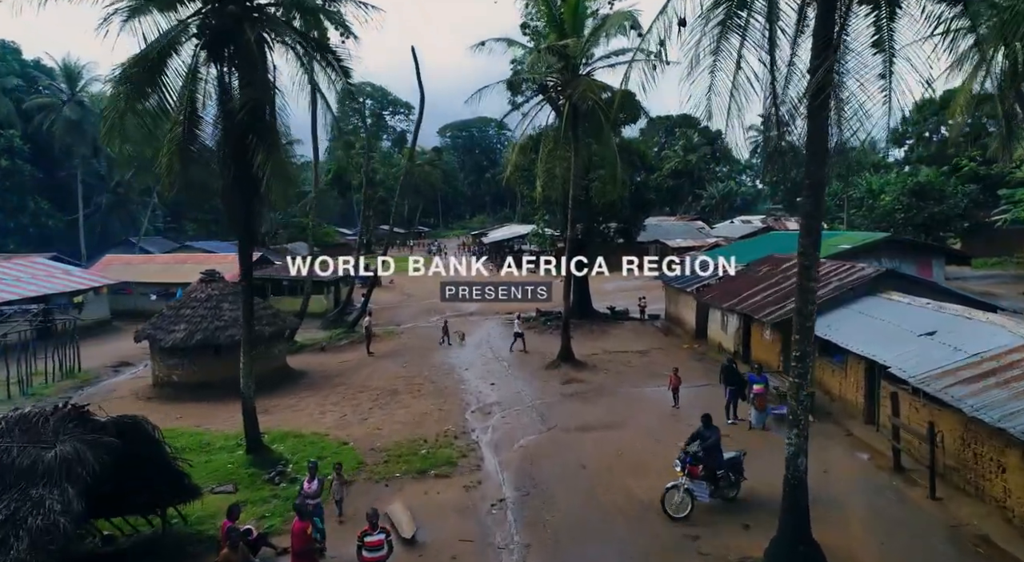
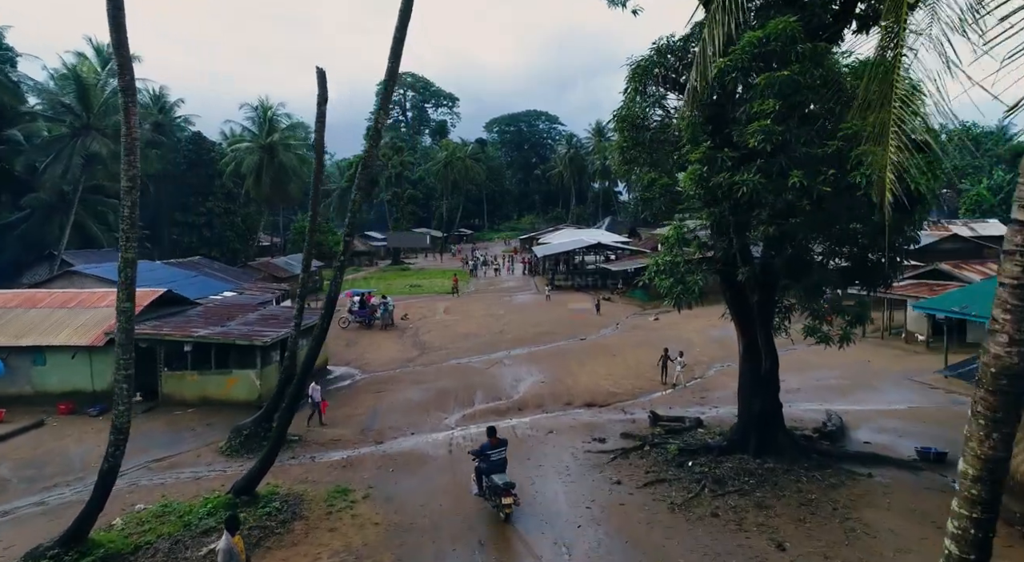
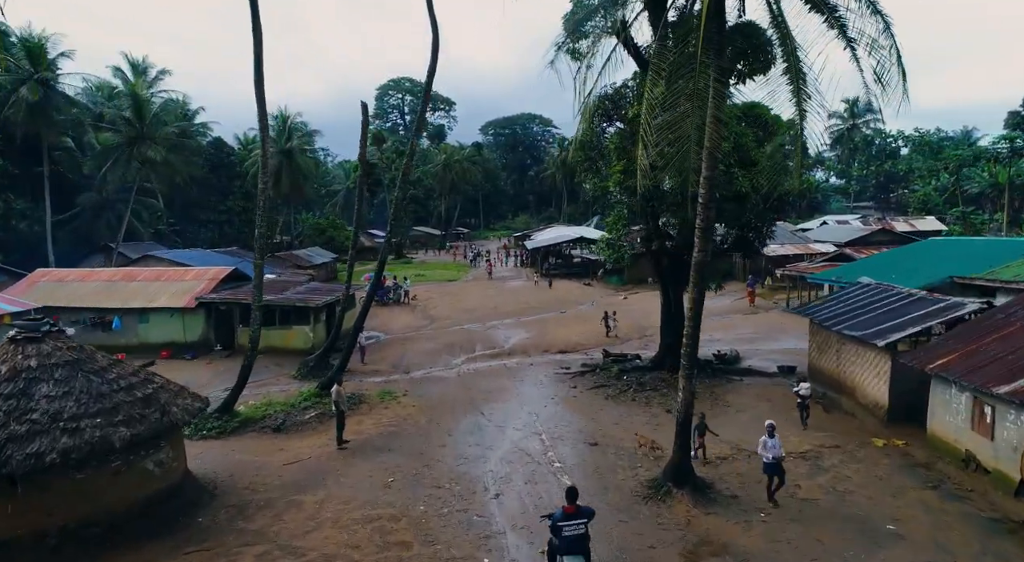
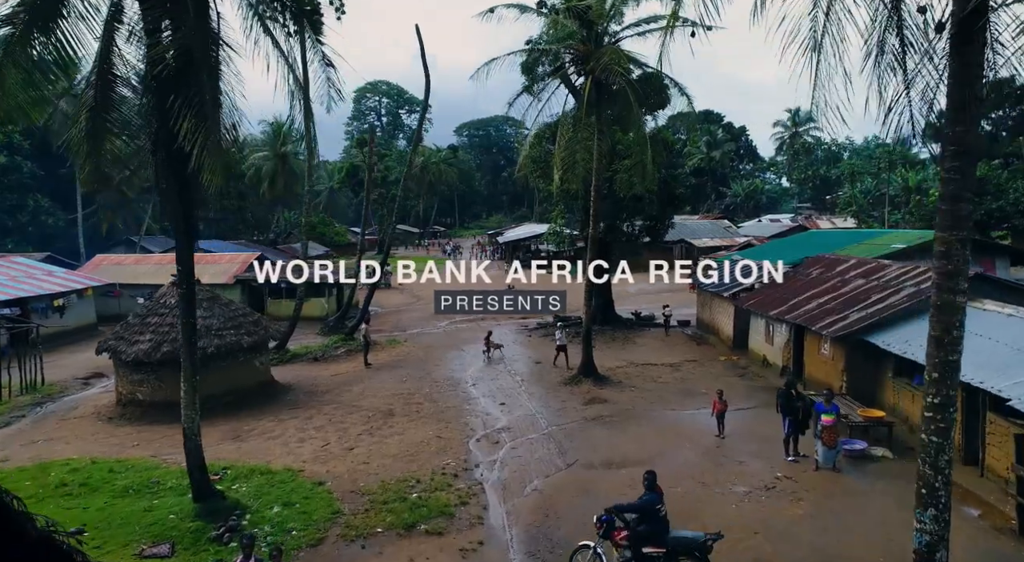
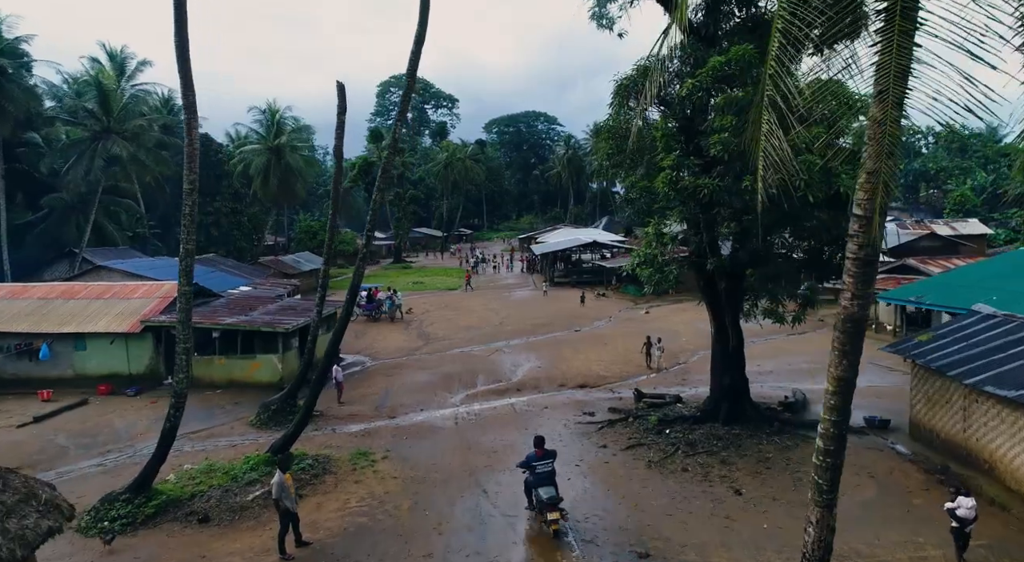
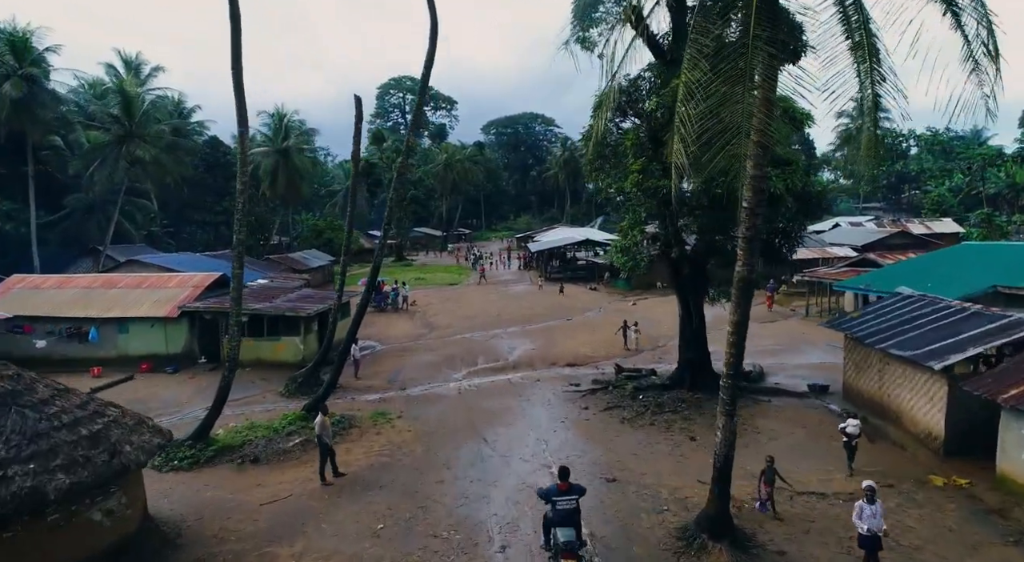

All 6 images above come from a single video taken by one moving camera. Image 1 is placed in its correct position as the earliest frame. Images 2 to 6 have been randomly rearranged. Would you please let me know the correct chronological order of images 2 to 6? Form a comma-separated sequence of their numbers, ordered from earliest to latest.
4, 3, 6, 5, 2
